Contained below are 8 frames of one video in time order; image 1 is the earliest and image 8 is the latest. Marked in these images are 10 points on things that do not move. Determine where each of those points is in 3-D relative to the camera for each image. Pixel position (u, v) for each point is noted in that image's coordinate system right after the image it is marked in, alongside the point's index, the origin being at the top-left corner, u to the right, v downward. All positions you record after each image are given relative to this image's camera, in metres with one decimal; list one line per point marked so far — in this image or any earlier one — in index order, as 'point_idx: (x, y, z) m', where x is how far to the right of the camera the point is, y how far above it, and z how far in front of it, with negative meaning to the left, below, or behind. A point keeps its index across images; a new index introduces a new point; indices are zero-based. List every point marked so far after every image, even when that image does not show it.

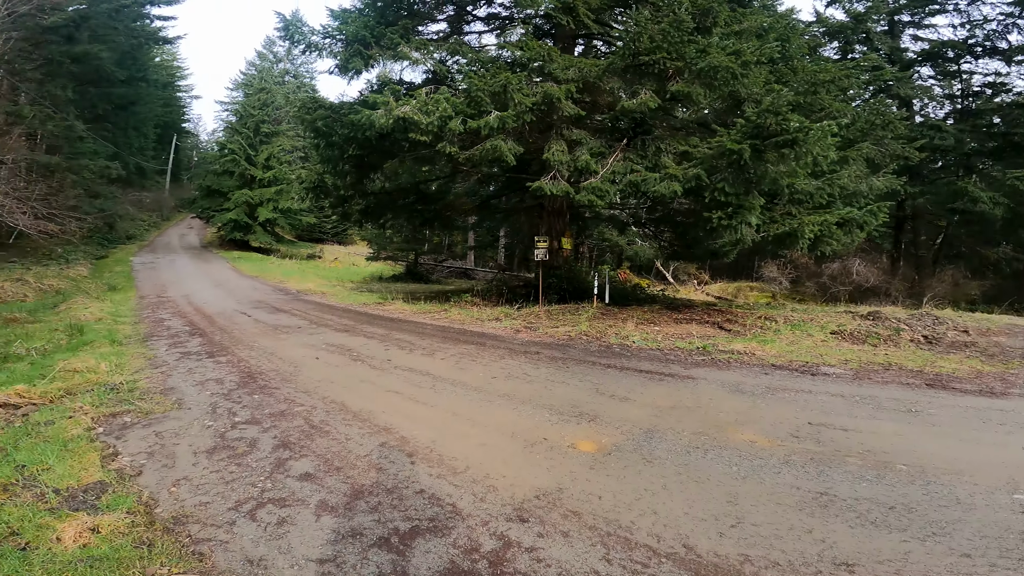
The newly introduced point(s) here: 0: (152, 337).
0: (-5.7, -0.8, +8.8) m
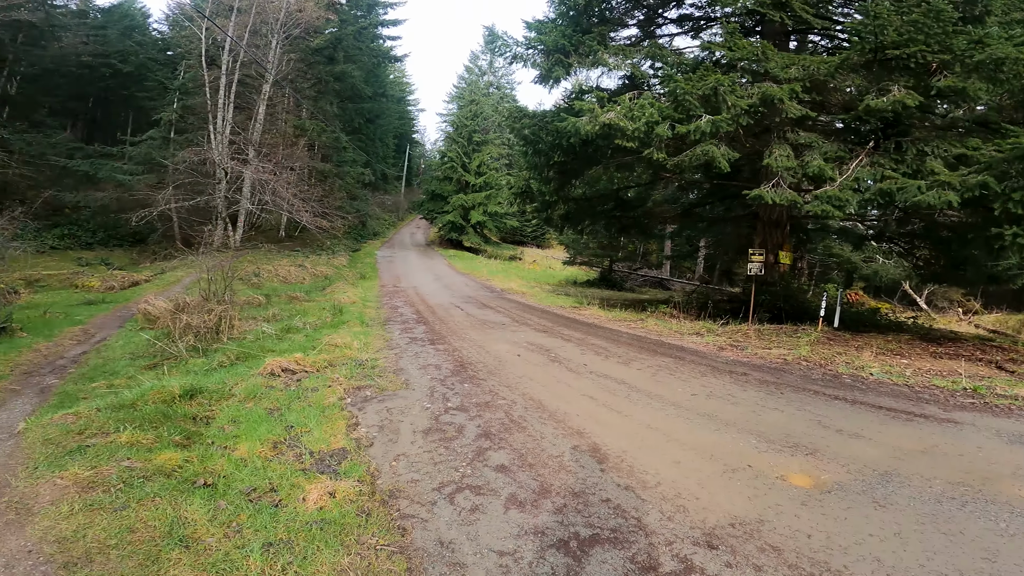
0: (-2.3, -0.6, +10.0) m
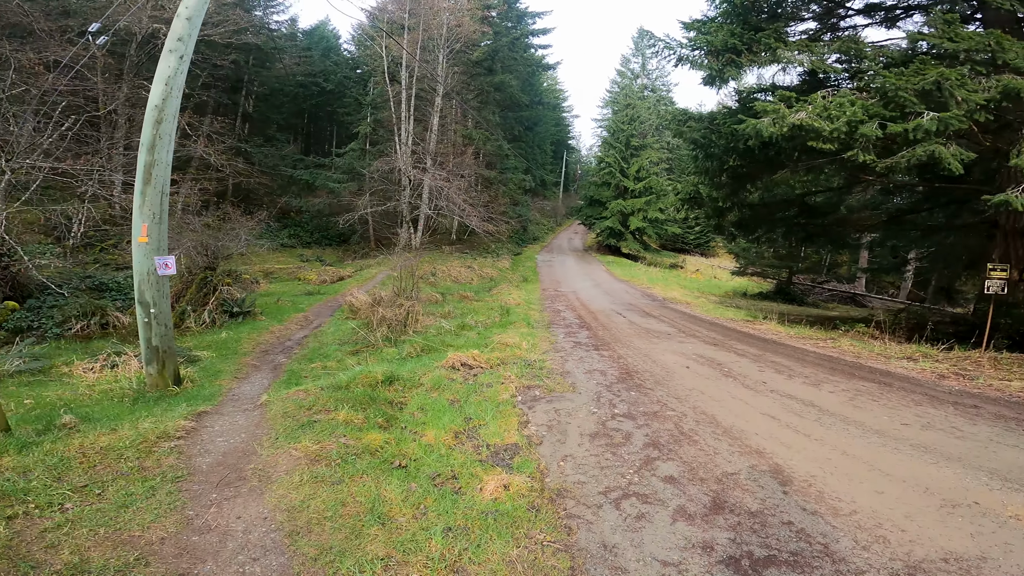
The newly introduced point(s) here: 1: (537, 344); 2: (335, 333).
0: (+0.8, -0.7, +10.3) m
1: (+0.4, -0.9, +8.6) m
2: (-3.3, -0.8, +10.1) m
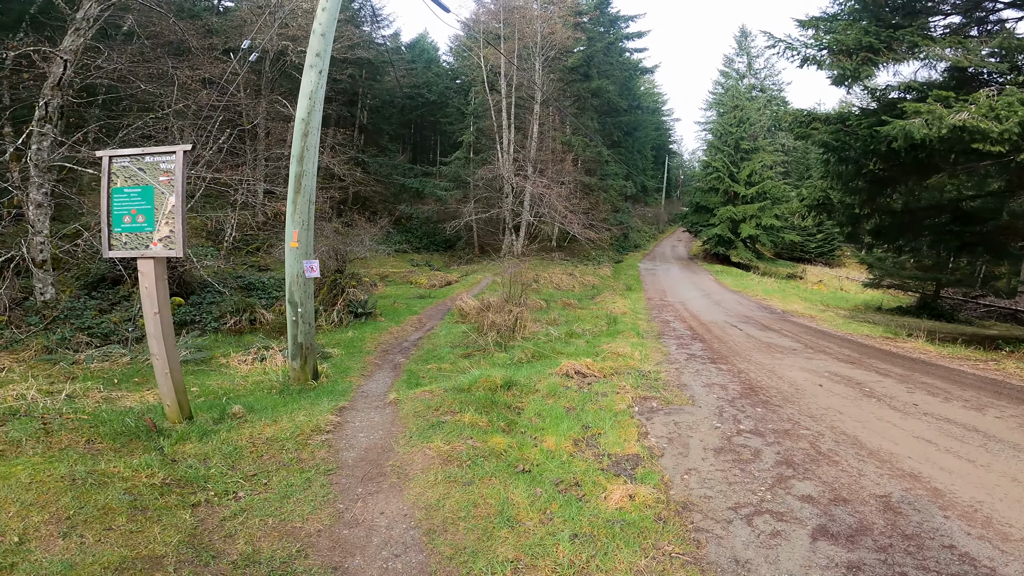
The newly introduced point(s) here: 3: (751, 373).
0: (+2.8, -0.9, +9.9) m
1: (+2.2, -1.0, +8.4) m
2: (-1.3, -0.9, +10.4) m
3: (+3.4, -1.2, +7.7) m
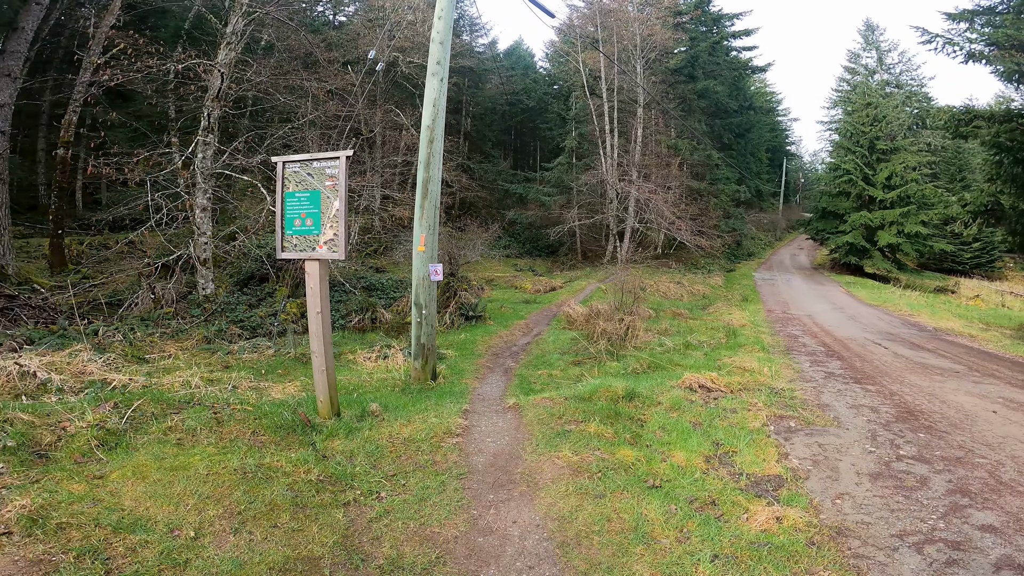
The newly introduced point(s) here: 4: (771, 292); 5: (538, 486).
0: (+4.8, -1.1, +9.1) m
1: (+3.8, -1.2, +7.7) m
2: (+0.8, -1.0, +10.3) m
3: (+4.9, -1.4, +6.8) m
4: (+9.3, -0.1, +19.6) m
5: (+0.2, -1.4, +3.7) m
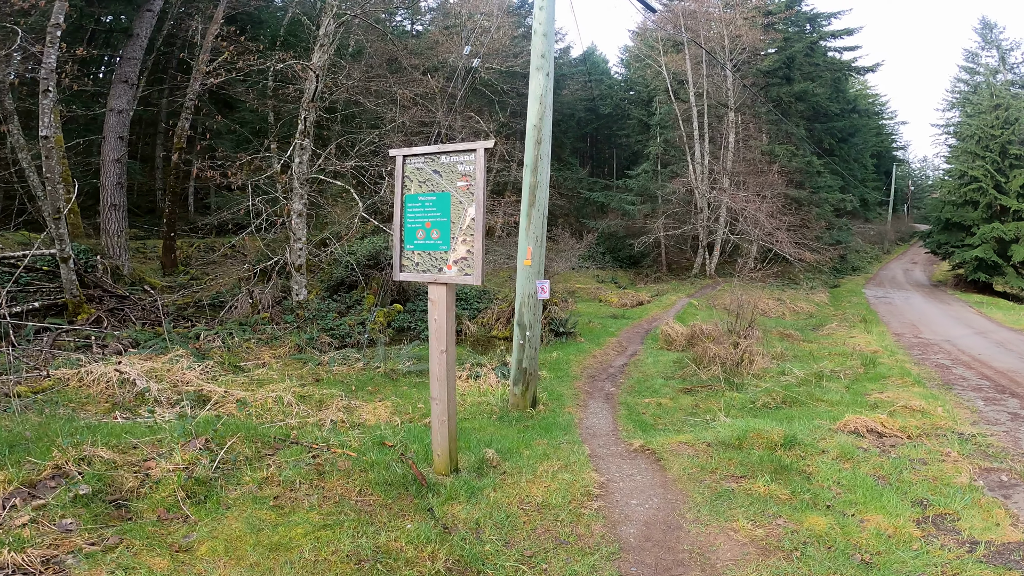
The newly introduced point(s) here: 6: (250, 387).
0: (+6.3, -1.4, +7.6) m
1: (+5.2, -1.5, +6.4) m
2: (+2.5, -1.3, +9.3) m
3: (+6.1, -1.7, +5.3) m
4: (+12.1, -0.8, +17.5) m
5: (+1.1, -1.5, +2.9) m
6: (-3.3, -1.2, +6.8) m
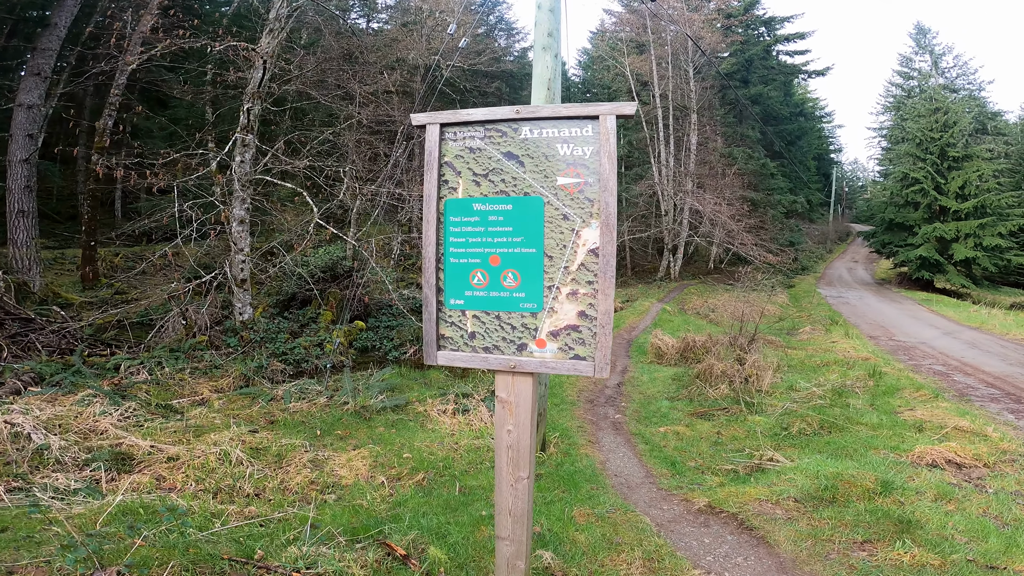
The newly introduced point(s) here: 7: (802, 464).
0: (+6.2, -1.5, +7.2) m
1: (+5.2, -1.6, +5.8) m
2: (+2.3, -1.5, +8.5) m
3: (+6.3, -1.8, +4.8) m
4: (+11.0, -0.8, +17.6) m
5: (+1.5, -1.7, +1.9) m
6: (-3.3, -1.5, +5.4) m
7: (+2.4, -1.5, +4.5) m
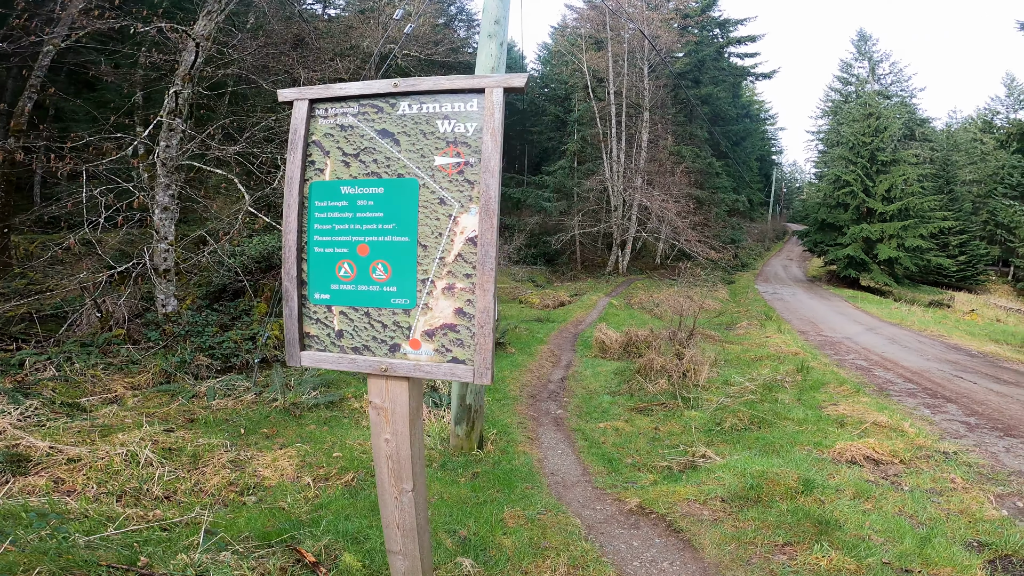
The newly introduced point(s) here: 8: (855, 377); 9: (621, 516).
0: (+5.4, -1.5, +7.6) m
1: (+4.5, -1.6, +6.2) m
2: (+1.4, -1.4, +8.6) m
3: (+5.7, -1.8, +5.3) m
4: (+9.3, -0.7, +18.4) m
5: (+1.2, -1.7, +1.9) m
6: (-3.9, -1.4, +5.0) m
7: (+1.8, -1.5, +4.6) m
8: (+5.5, -1.4, +8.7) m
9: (+0.7, -1.6, +3.7) m
